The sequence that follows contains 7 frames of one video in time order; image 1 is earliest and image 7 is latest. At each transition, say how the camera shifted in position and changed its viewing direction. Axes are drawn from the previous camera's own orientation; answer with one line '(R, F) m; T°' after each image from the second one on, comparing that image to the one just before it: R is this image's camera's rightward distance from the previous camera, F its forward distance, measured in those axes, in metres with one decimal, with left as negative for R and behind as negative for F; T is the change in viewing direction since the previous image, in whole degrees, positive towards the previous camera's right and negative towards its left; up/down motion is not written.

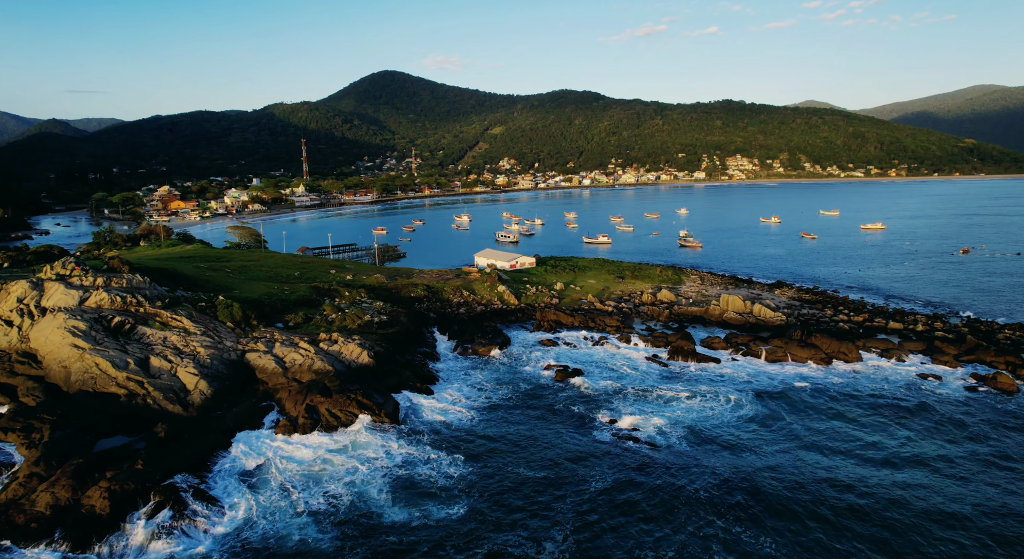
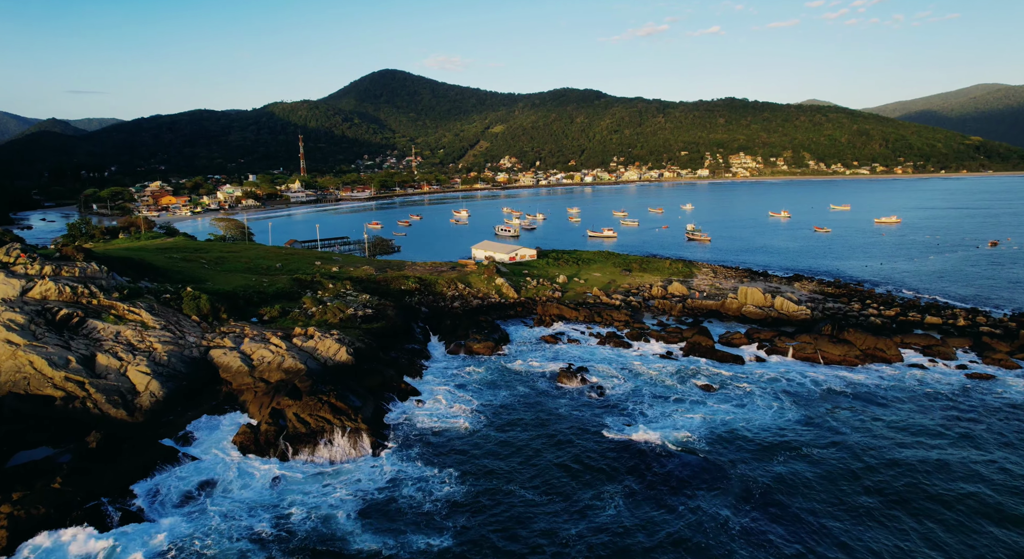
(+0.2, +5.0) m; 0°
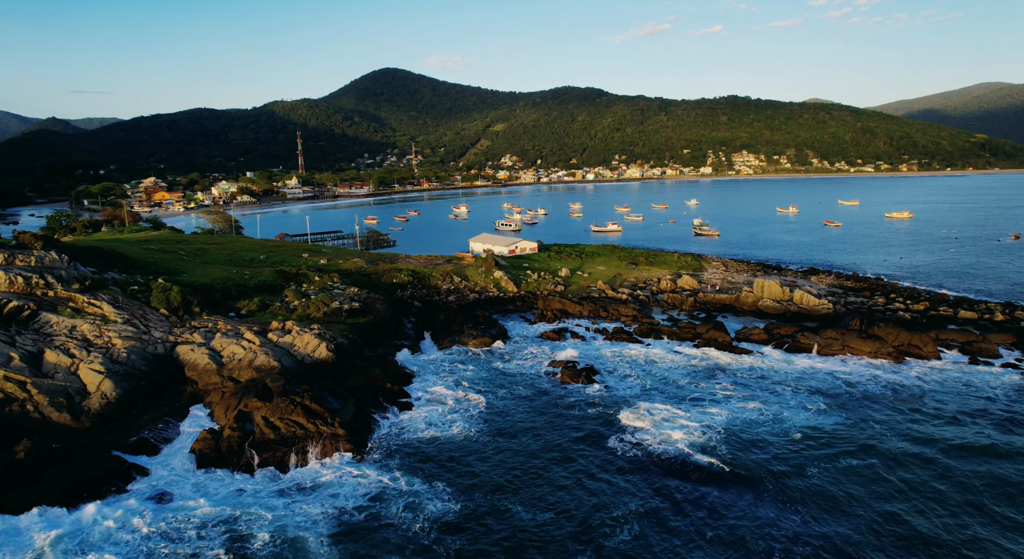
(+0.2, +3.8) m; 0°
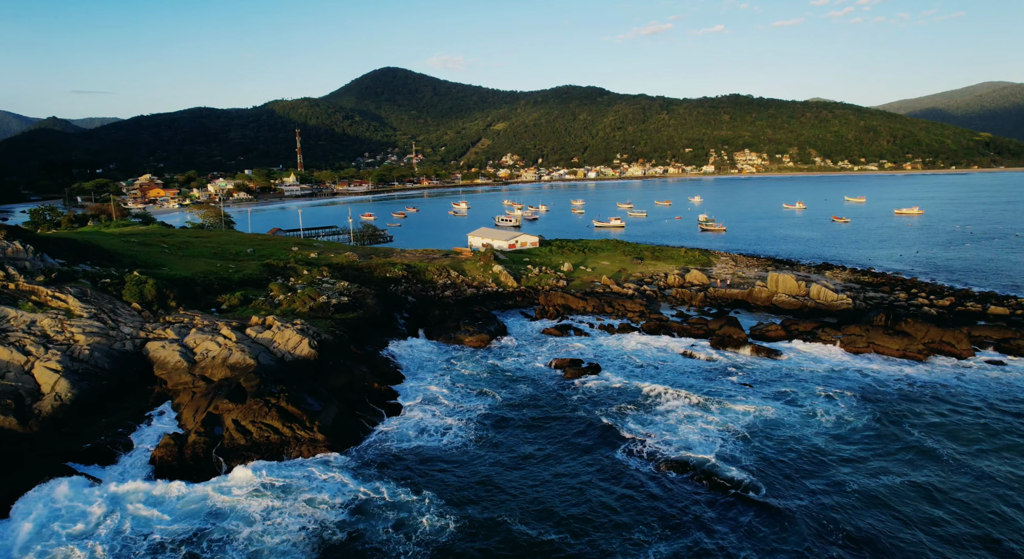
(+0.1, +2.9) m; 0°
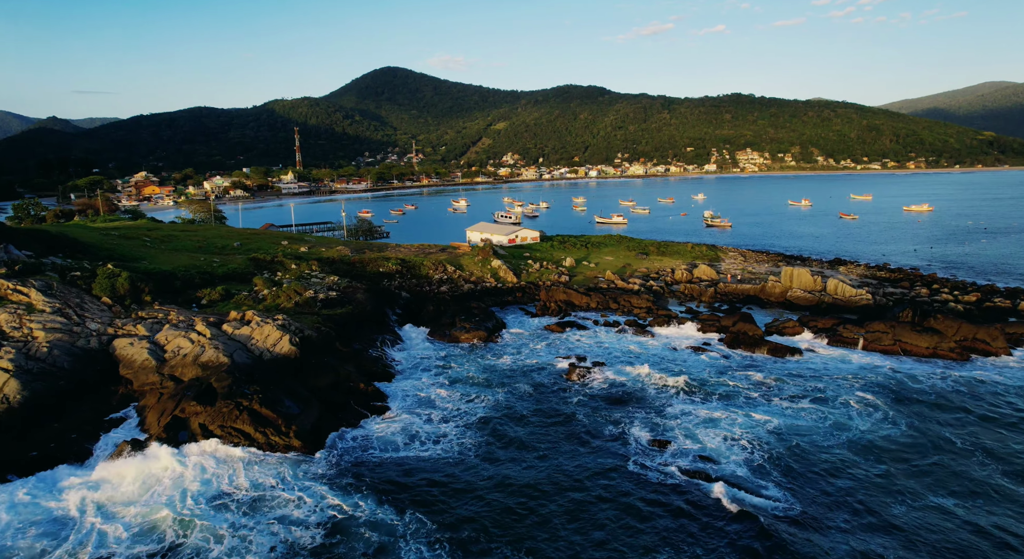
(+0.1, +2.6) m; 0°
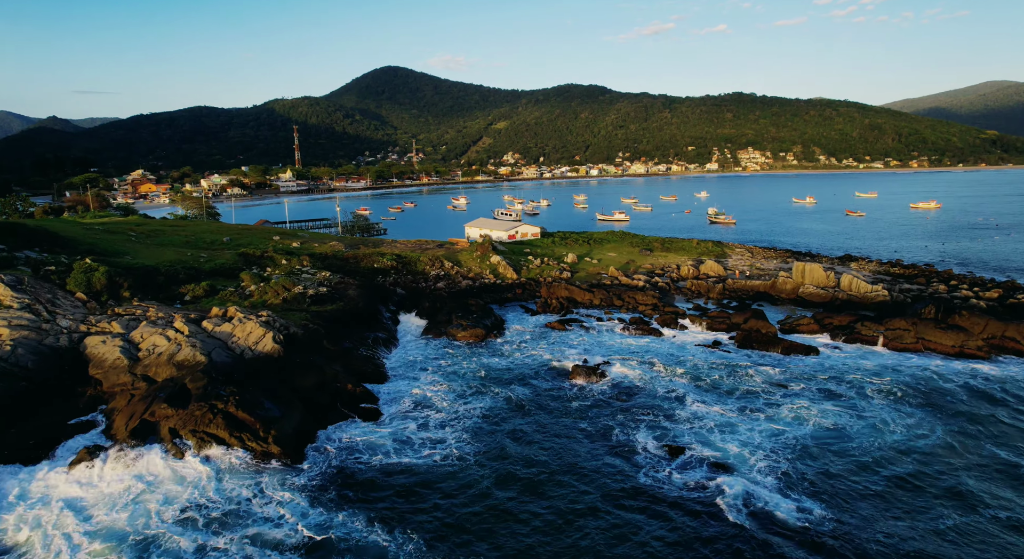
(+0.1, +2.0) m; 0°
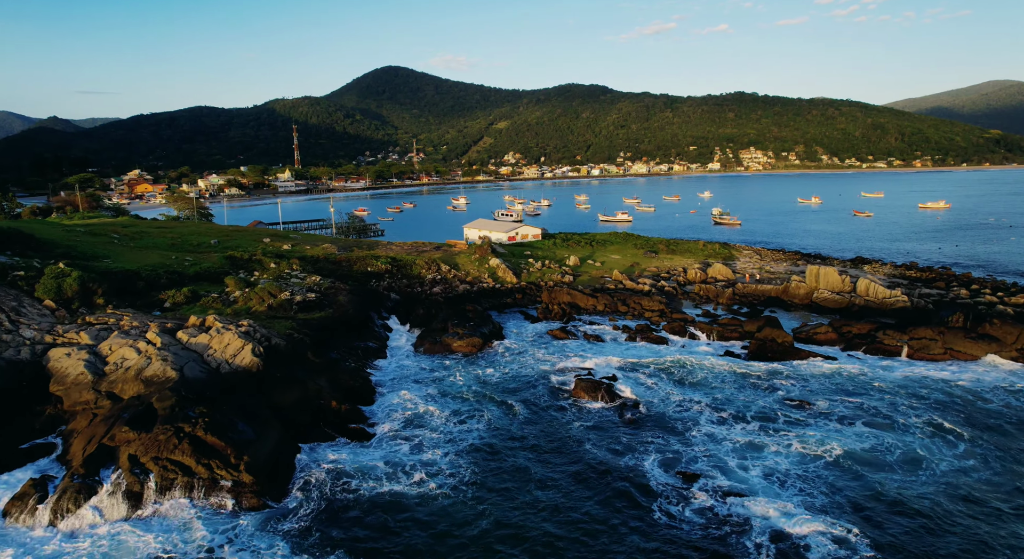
(+0.1, +2.1) m; 0°
